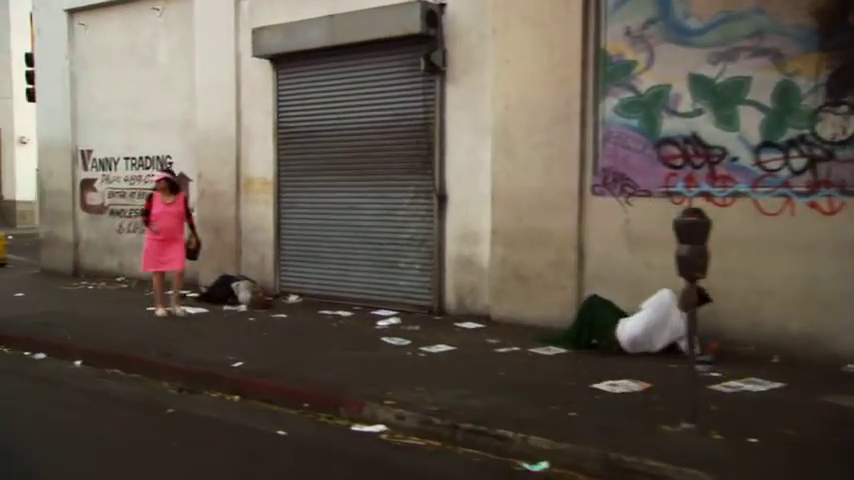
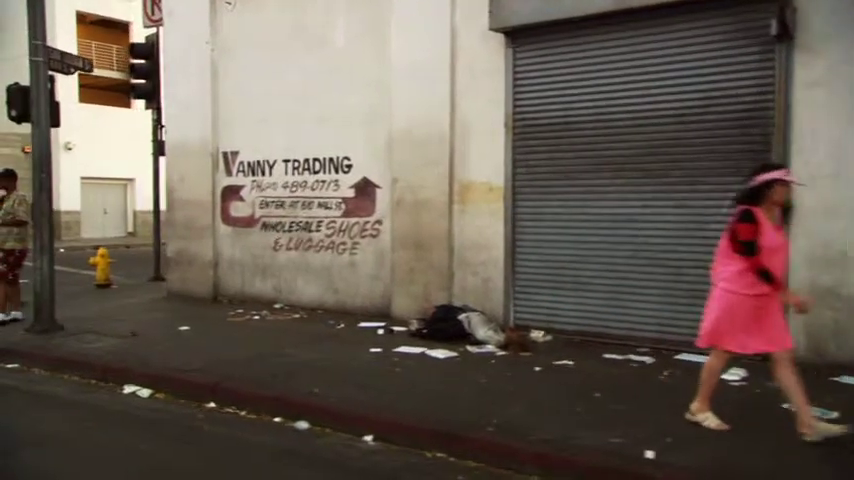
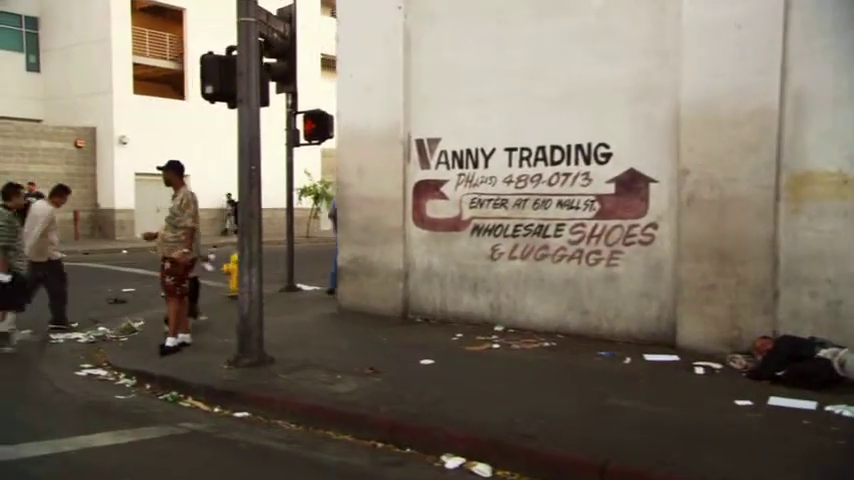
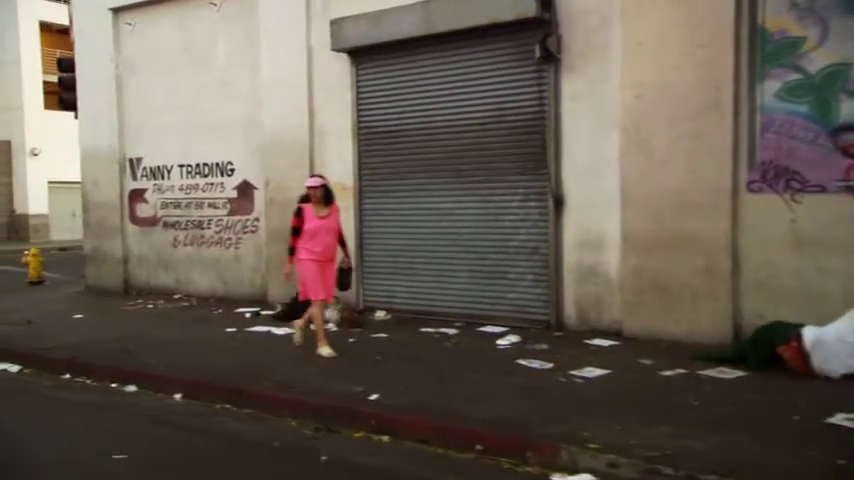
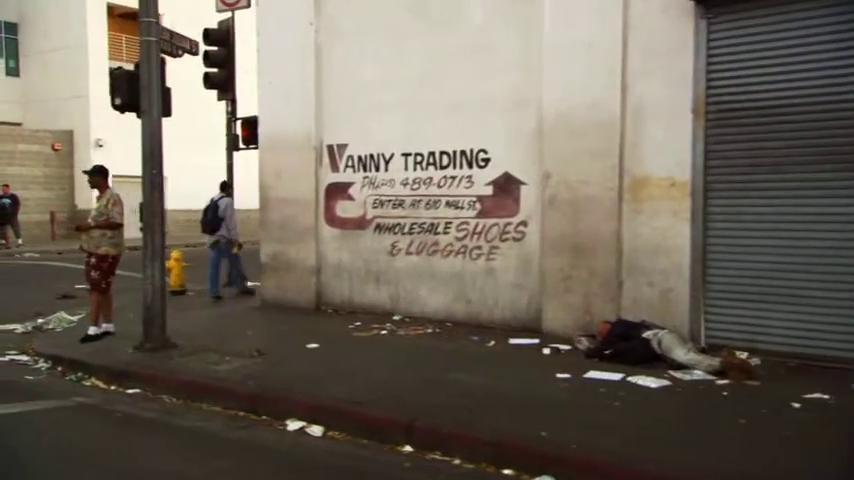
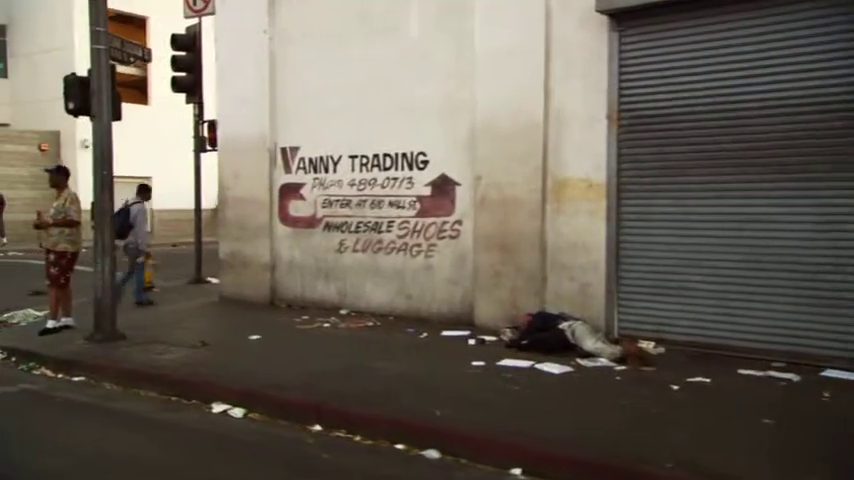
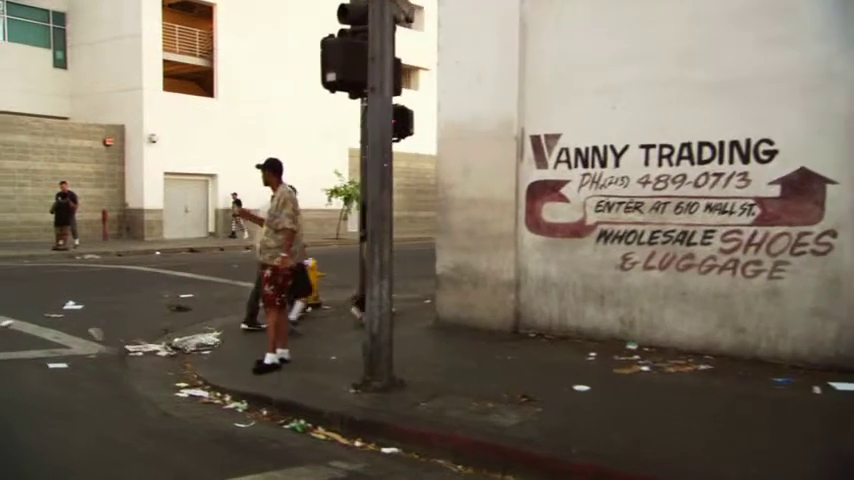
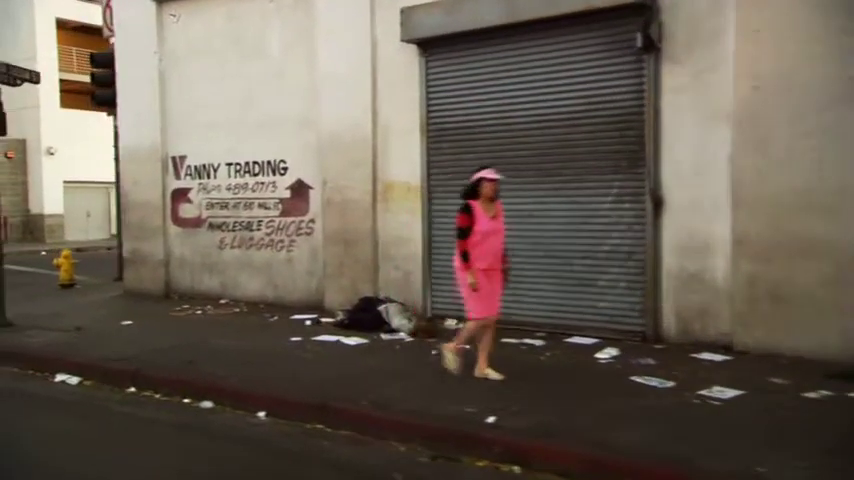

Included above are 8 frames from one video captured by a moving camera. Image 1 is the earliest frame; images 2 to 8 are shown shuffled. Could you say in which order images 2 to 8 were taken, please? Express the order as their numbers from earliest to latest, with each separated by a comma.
4, 8, 2, 6, 5, 3, 7
